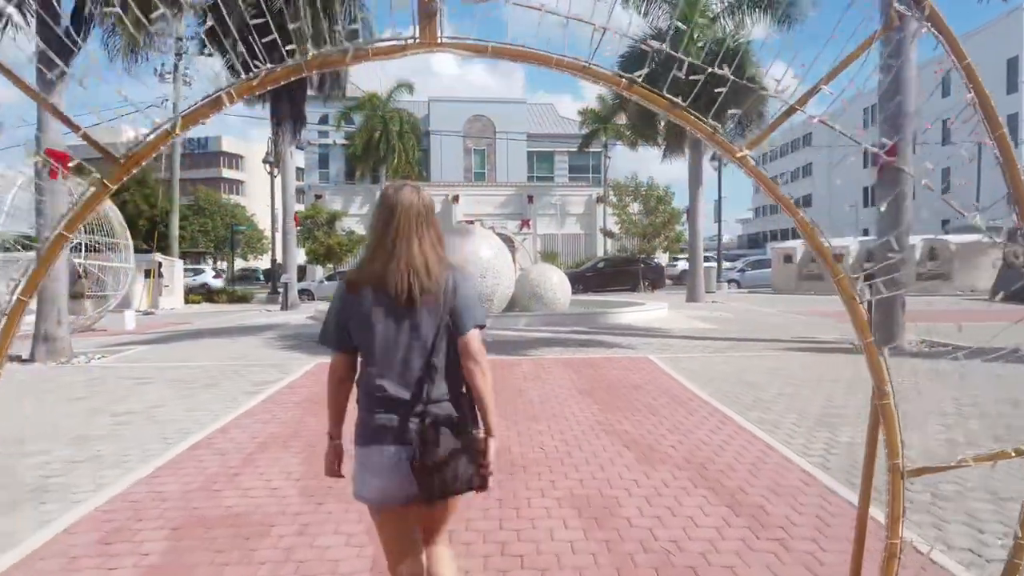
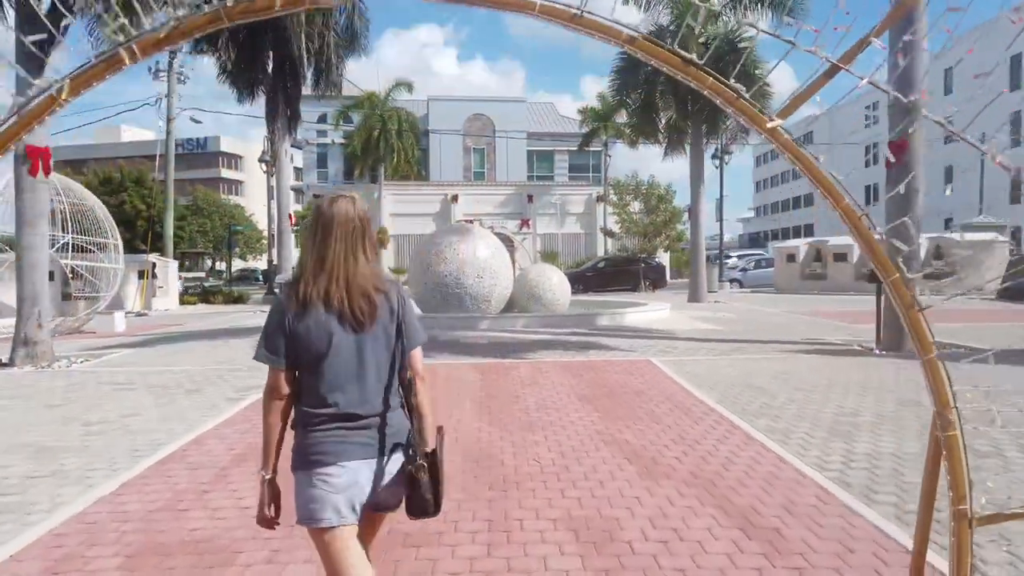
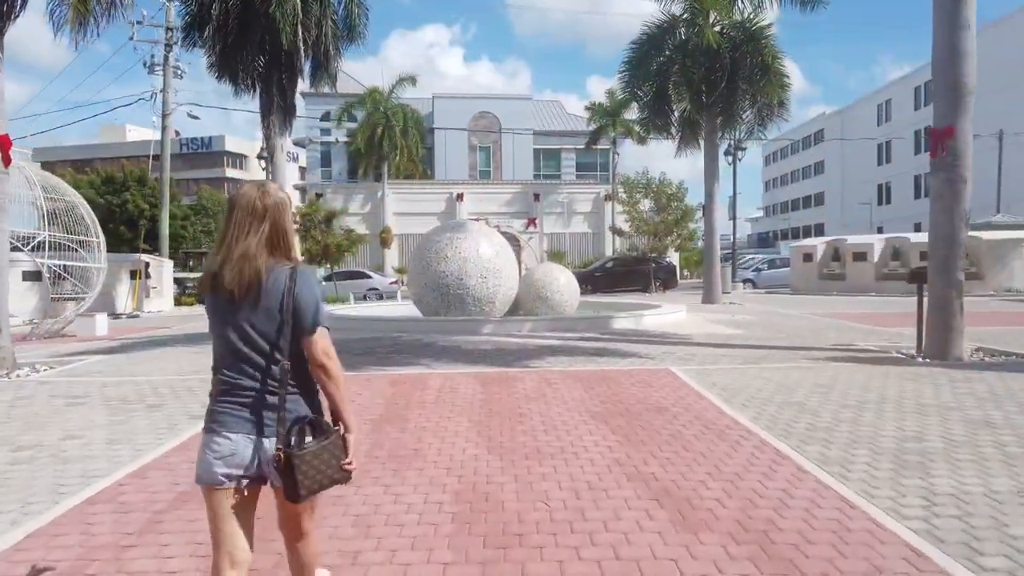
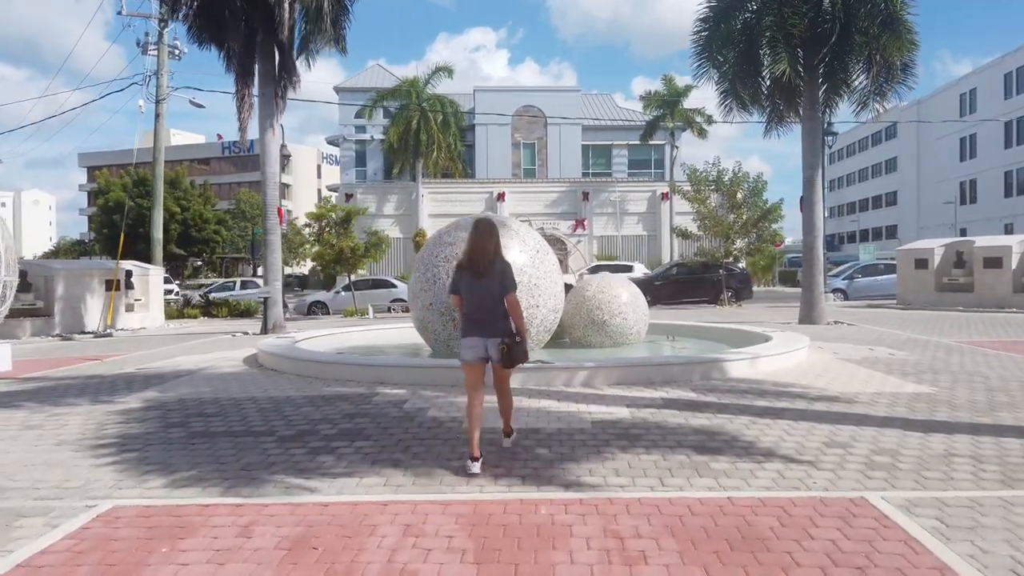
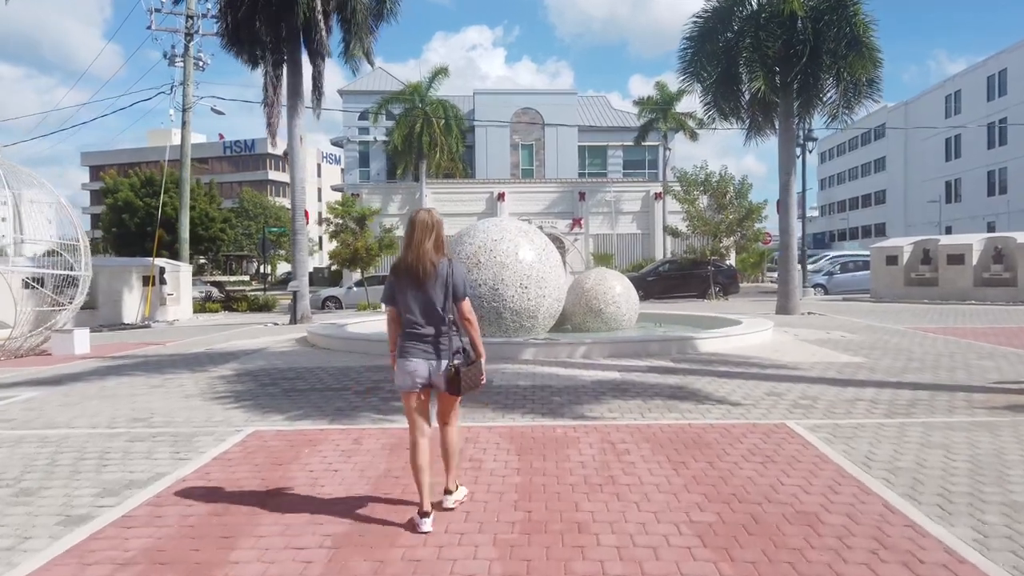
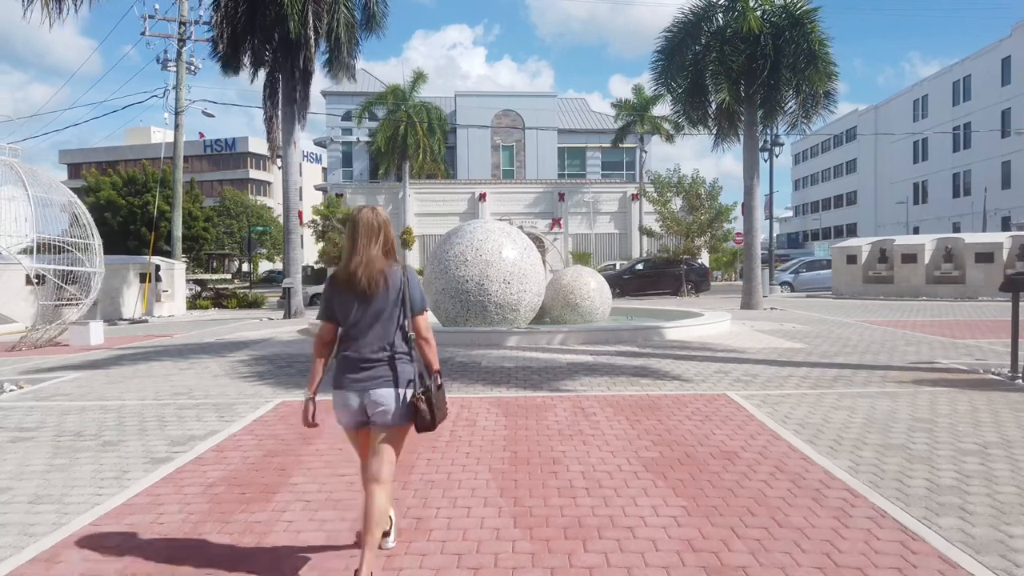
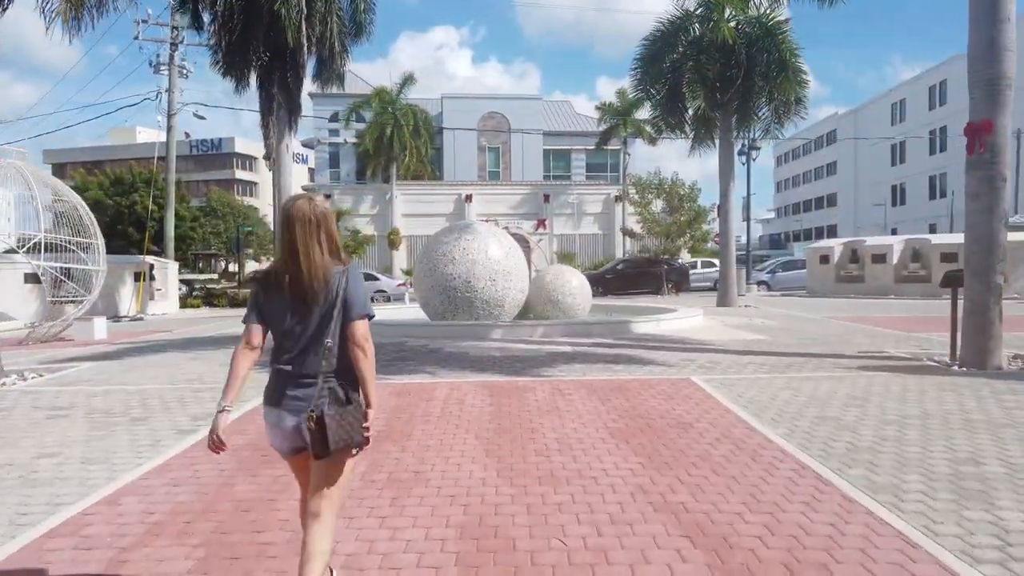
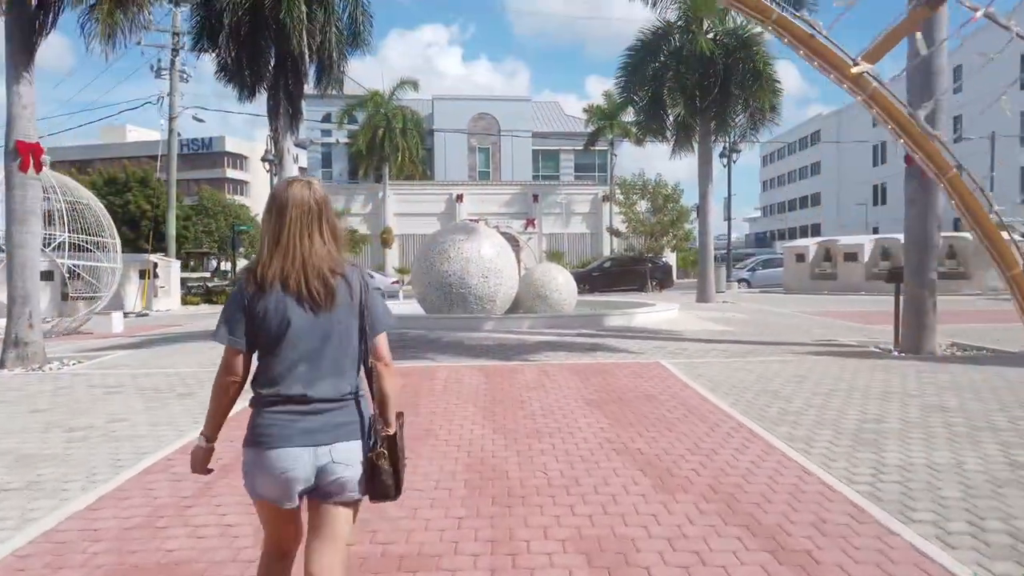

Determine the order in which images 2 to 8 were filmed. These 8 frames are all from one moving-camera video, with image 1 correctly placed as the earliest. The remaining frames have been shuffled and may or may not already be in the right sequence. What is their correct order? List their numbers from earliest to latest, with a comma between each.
2, 8, 3, 7, 6, 5, 4
